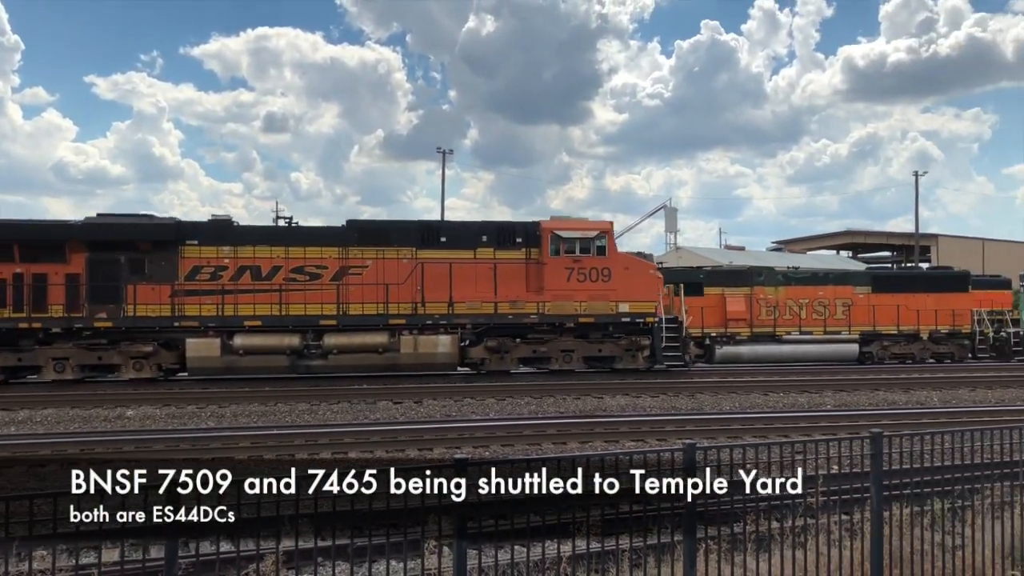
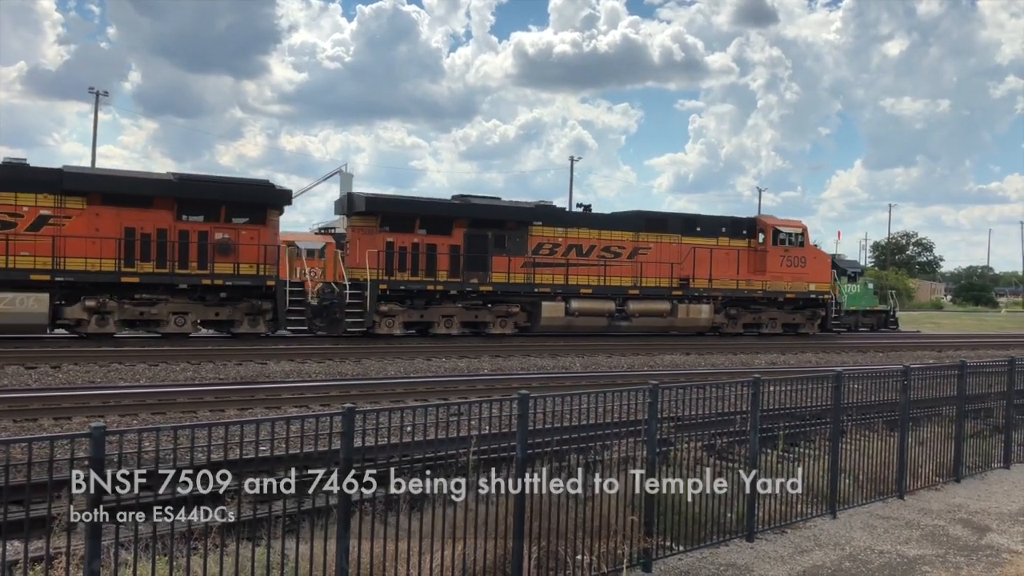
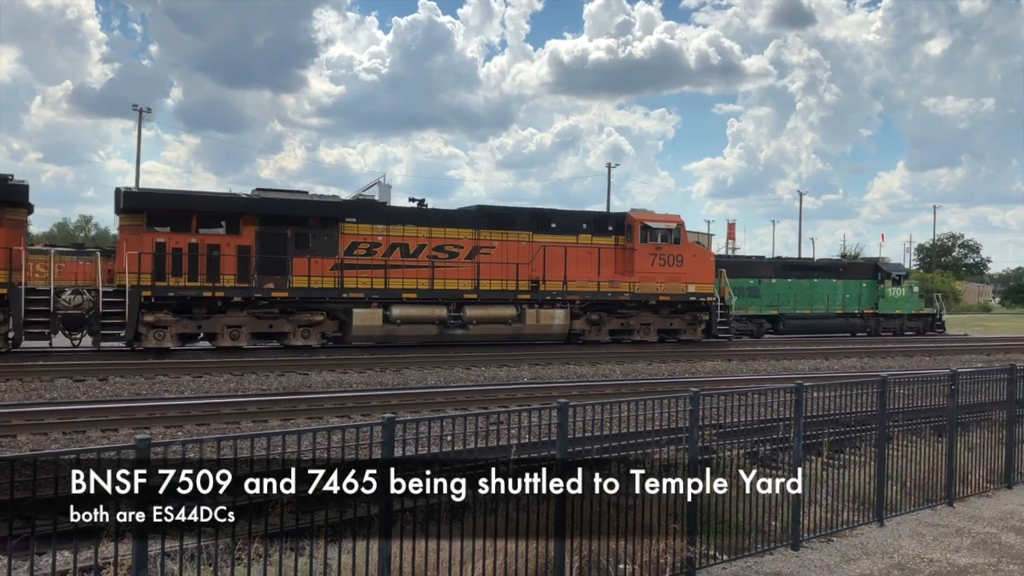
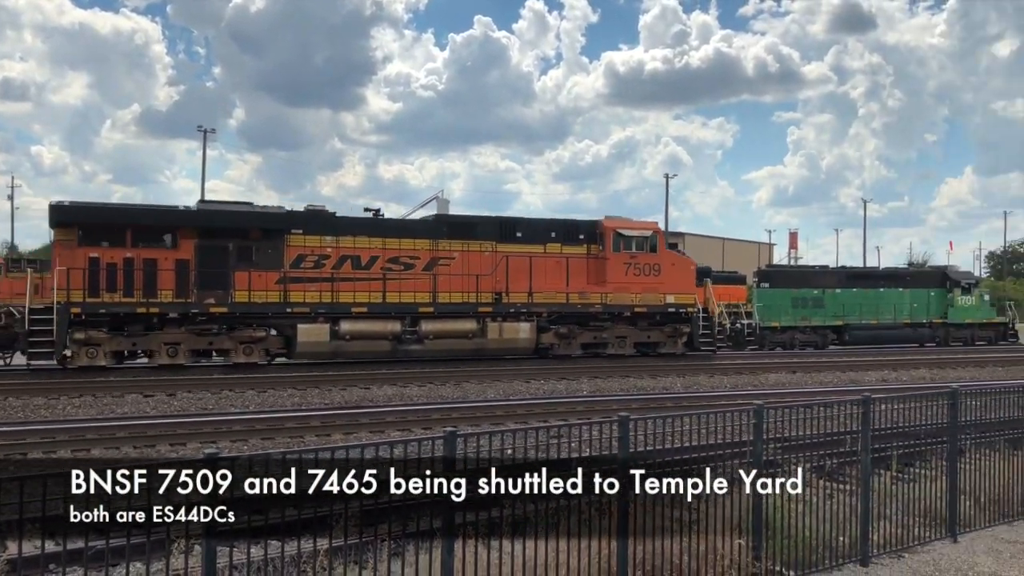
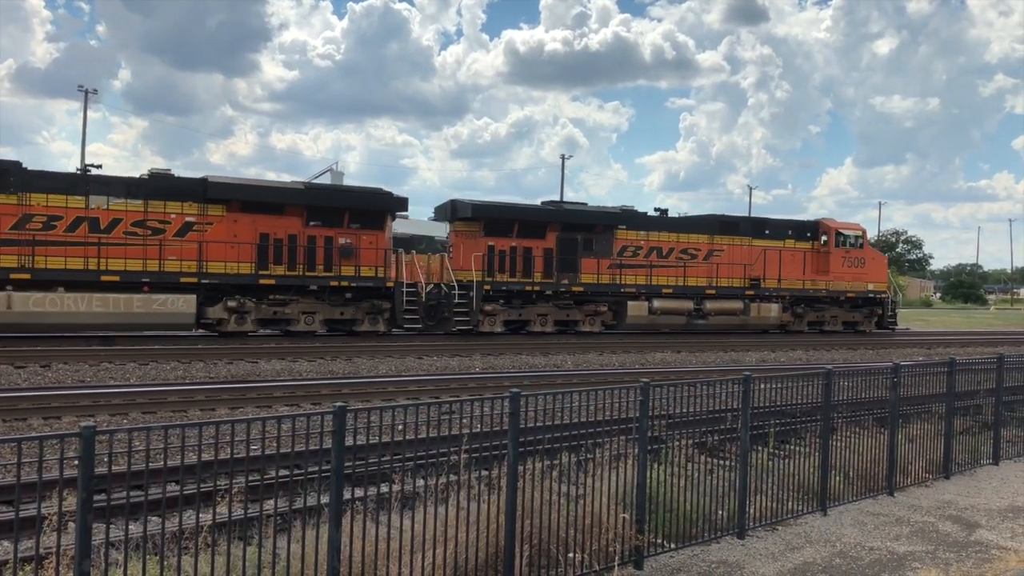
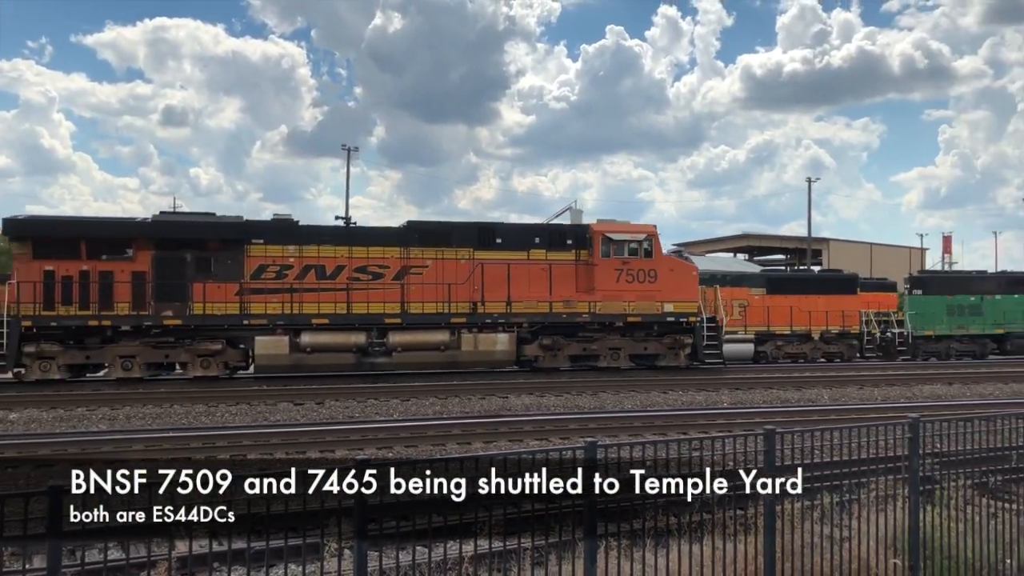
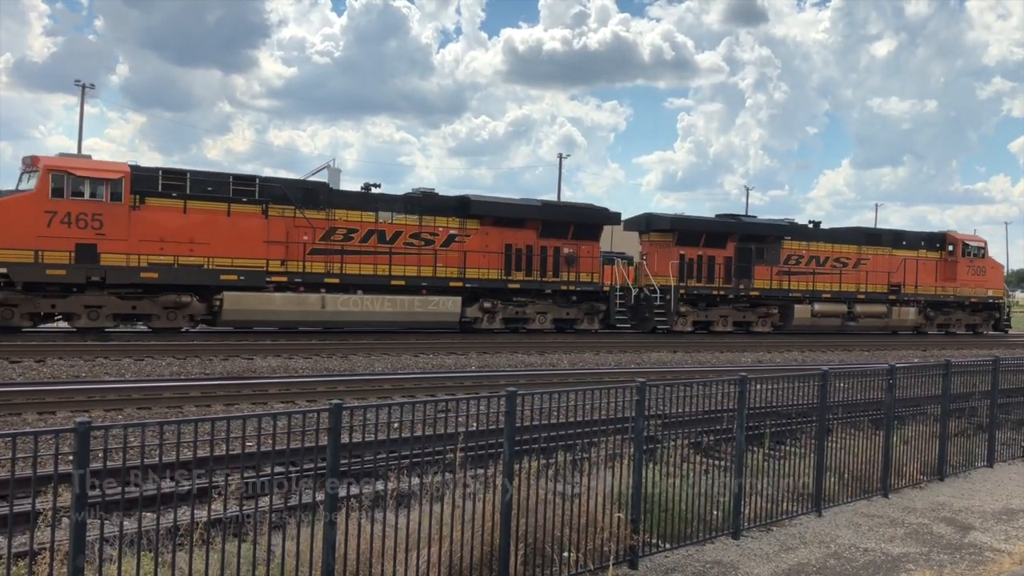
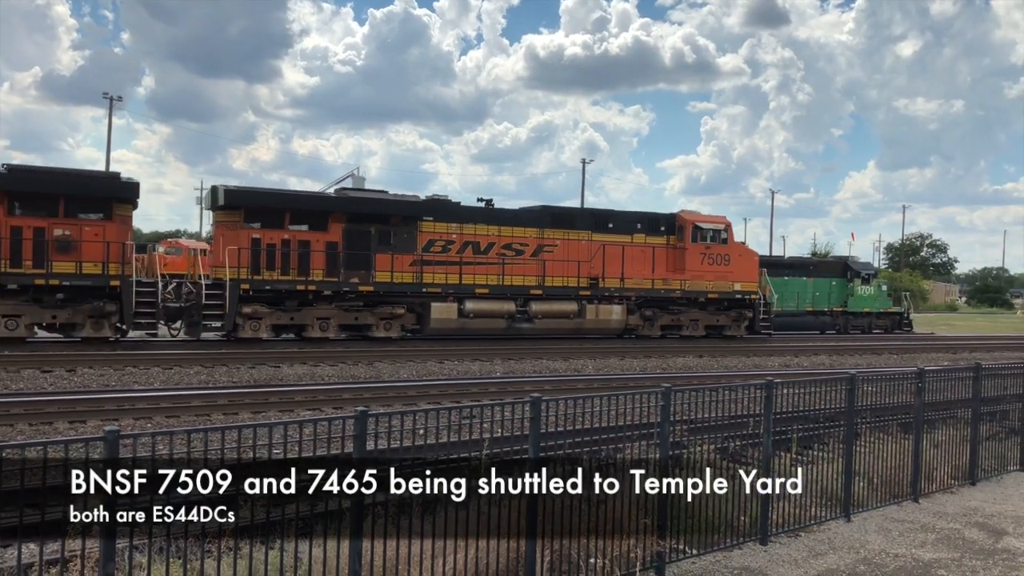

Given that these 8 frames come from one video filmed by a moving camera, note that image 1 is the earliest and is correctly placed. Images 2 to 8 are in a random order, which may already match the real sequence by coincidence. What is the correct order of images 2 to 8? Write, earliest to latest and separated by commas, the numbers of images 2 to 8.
6, 4, 3, 8, 2, 5, 7
